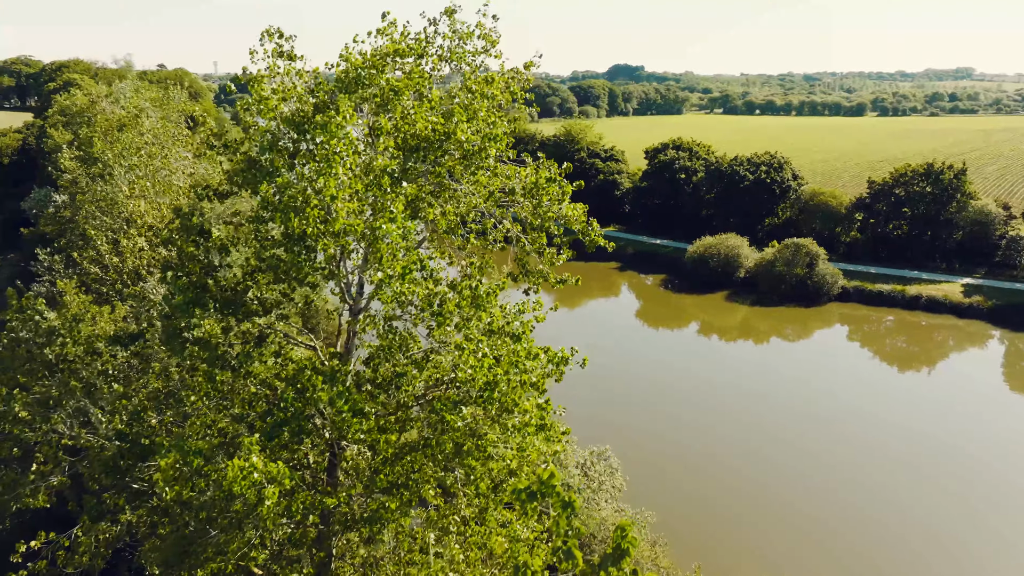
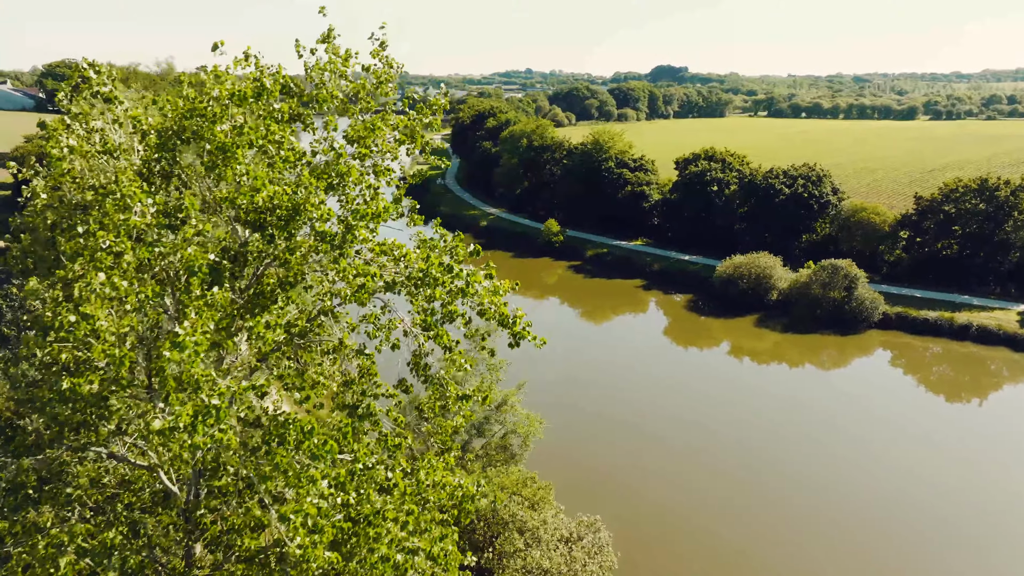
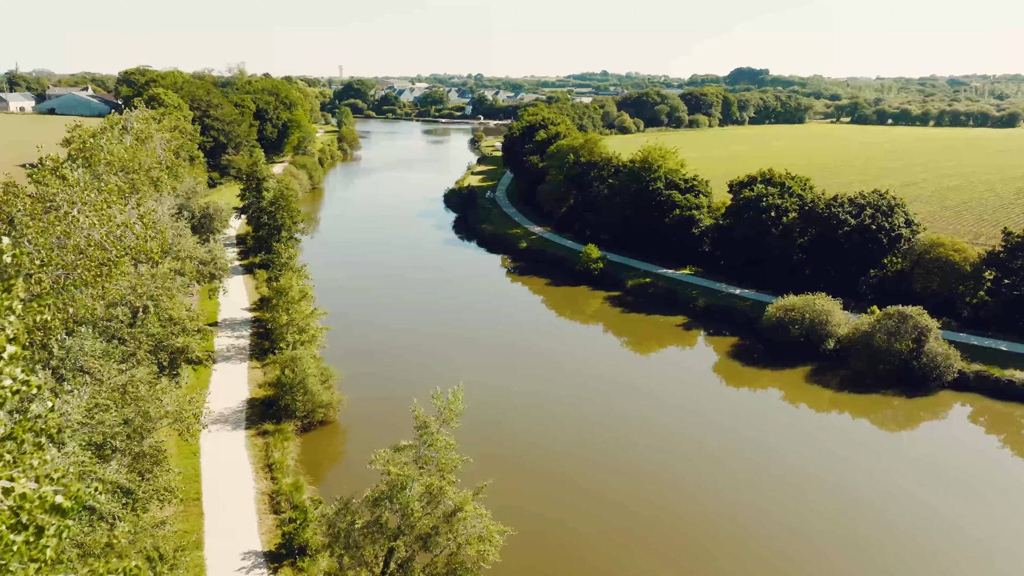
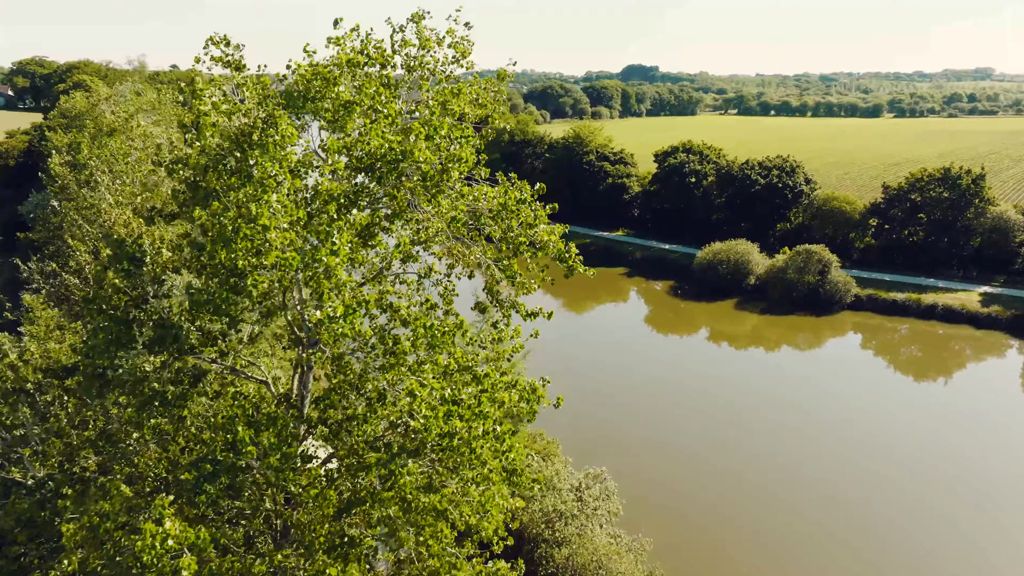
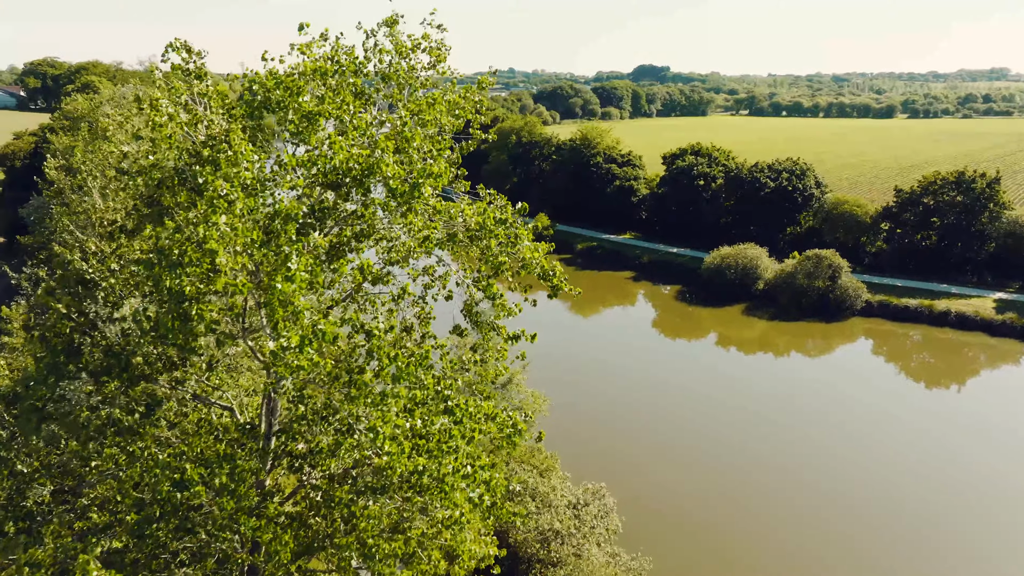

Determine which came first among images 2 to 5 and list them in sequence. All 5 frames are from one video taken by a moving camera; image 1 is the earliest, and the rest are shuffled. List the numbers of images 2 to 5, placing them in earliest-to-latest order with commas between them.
4, 5, 2, 3
